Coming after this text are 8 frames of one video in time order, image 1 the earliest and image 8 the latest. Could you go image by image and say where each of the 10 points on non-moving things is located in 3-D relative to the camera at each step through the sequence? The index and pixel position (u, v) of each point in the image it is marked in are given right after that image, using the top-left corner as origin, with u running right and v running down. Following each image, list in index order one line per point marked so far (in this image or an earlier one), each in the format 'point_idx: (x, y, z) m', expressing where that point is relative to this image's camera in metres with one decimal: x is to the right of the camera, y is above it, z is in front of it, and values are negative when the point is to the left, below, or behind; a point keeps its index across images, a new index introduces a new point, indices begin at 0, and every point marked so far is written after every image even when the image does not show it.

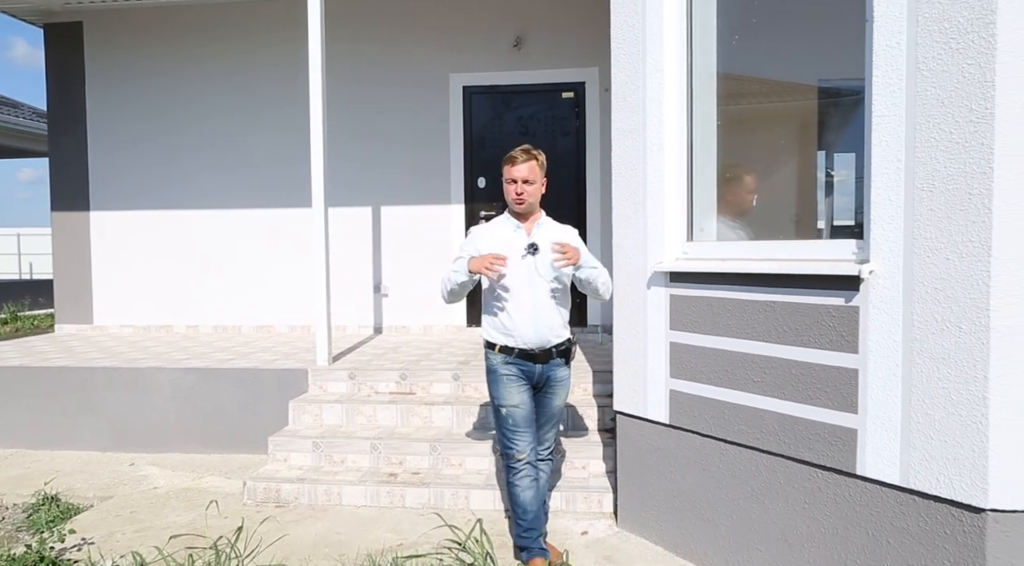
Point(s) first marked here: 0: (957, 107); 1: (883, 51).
0: (+1.4, +0.5, +2.3) m
1: (+1.3, +0.8, +2.5) m
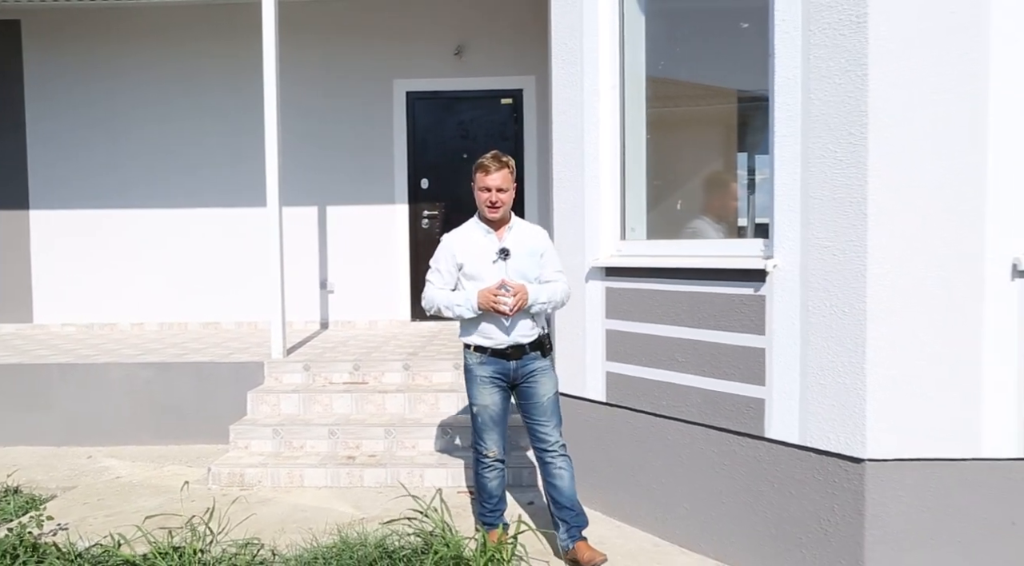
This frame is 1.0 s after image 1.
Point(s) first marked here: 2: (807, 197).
0: (+1.2, +0.6, +2.8) m
1: (+1.1, +0.8, +3.0) m
2: (+1.2, +0.3, +3.0) m
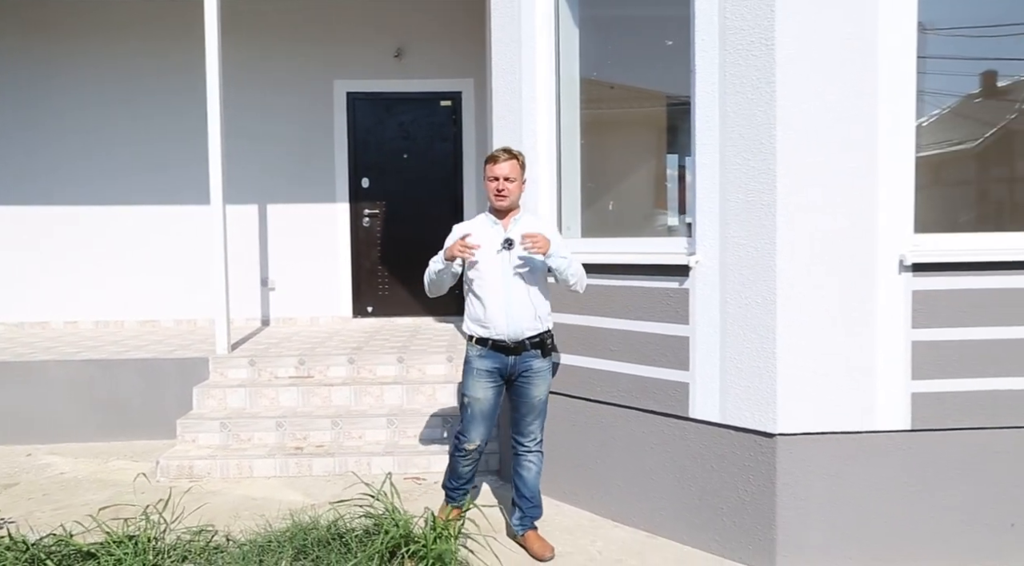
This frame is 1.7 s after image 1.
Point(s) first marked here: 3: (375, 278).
0: (+1.0, +0.6, +3.2) m
1: (+0.9, +0.8, +3.4) m
2: (+0.9, +0.4, +3.3) m
3: (-1.4, +0.1, +7.5) m
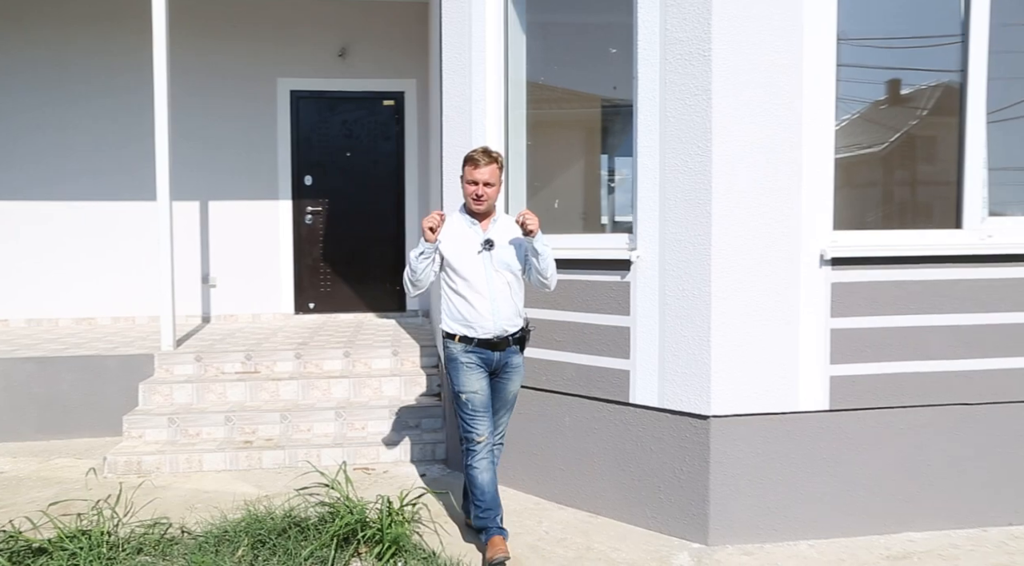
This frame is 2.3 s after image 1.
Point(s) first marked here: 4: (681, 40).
0: (+0.8, +0.6, +3.4) m
1: (+0.6, +0.9, +3.6) m
2: (+0.7, +0.4, +3.6) m
3: (-1.9, +0.1, +7.5) m
4: (+0.8, +1.1, +3.5) m
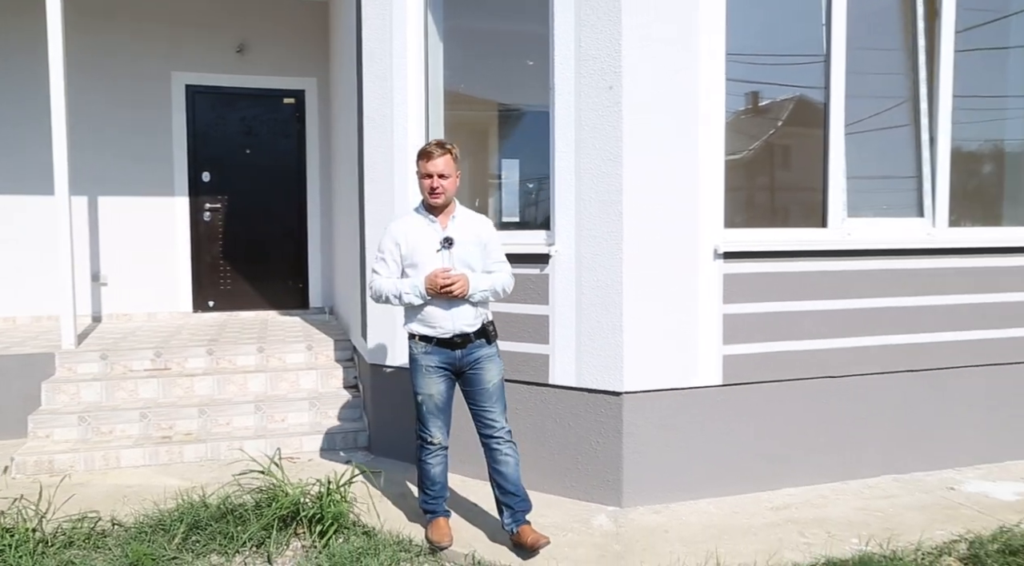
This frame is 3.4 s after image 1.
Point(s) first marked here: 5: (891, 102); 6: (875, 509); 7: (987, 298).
0: (+0.5, +0.7, +3.8) m
1: (+0.3, +0.9, +4.0) m
2: (+0.4, +0.4, +3.9) m
3: (-2.9, +0.1, +7.4) m
4: (+0.4, +1.2, +3.9) m
5: (+2.3, +1.1, +4.5) m
6: (+1.9, -1.2, +3.9) m
7: (+2.9, -0.1, +4.6) m
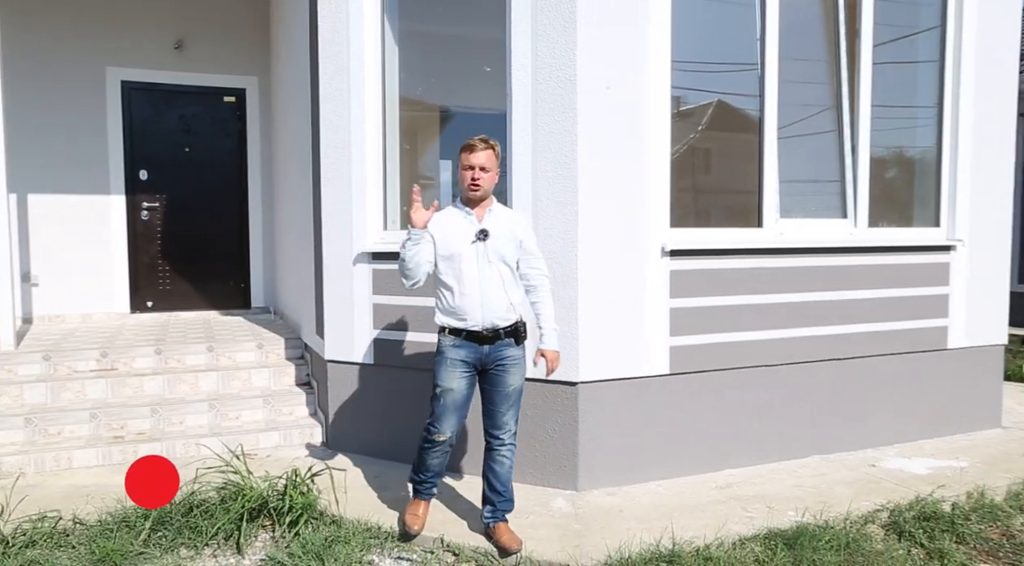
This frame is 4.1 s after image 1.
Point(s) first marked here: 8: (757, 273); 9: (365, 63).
0: (+0.3, +0.7, +4.1) m
1: (0.0, +0.9, +4.2) m
2: (+0.1, +0.5, +4.1) m
3: (-3.5, +0.1, +7.3) m
4: (+0.2, +1.2, +4.1) m
5: (+2.0, +1.1, +4.9) m
6: (+1.7, -1.1, +4.2) m
7: (+2.6, -0.1, +5.0) m
8: (+1.5, +0.1, +4.5) m
9: (-0.9, +1.4, +4.6) m
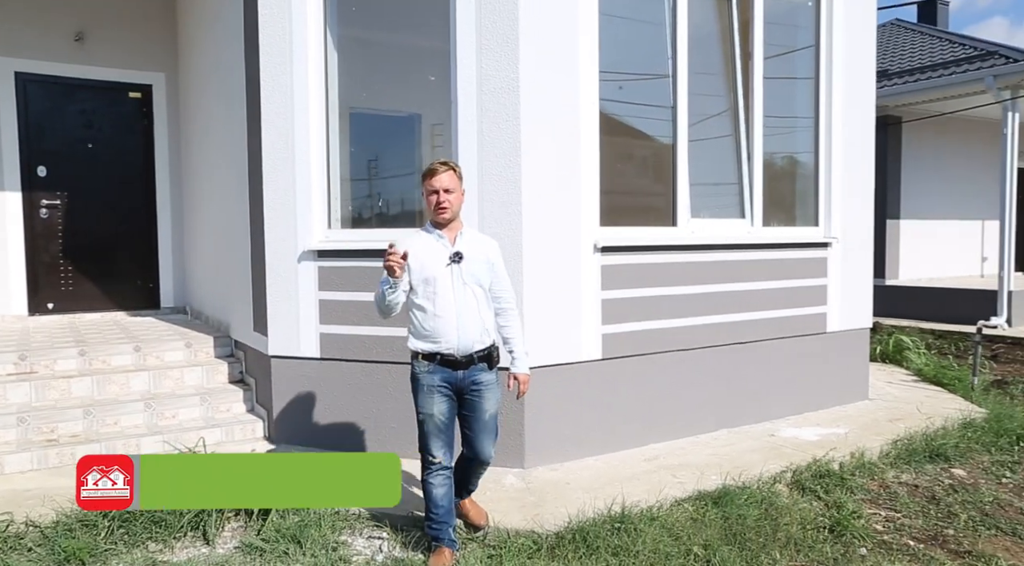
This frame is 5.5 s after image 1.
0: (-0.1, +0.7, +4.4) m
1: (-0.3, +1.0, +4.5) m
2: (-0.2, +0.5, +4.5) m
3: (-4.2, +0.1, +7.0) m
4: (-0.1, +1.2, +4.4) m
5: (+1.5, +1.2, +5.5) m
6: (+1.3, -1.1, +4.8) m
7: (+2.1, 0.0, +5.7) m
8: (+1.1, +0.1, +5.0) m
9: (-1.3, +1.4, +4.8) m
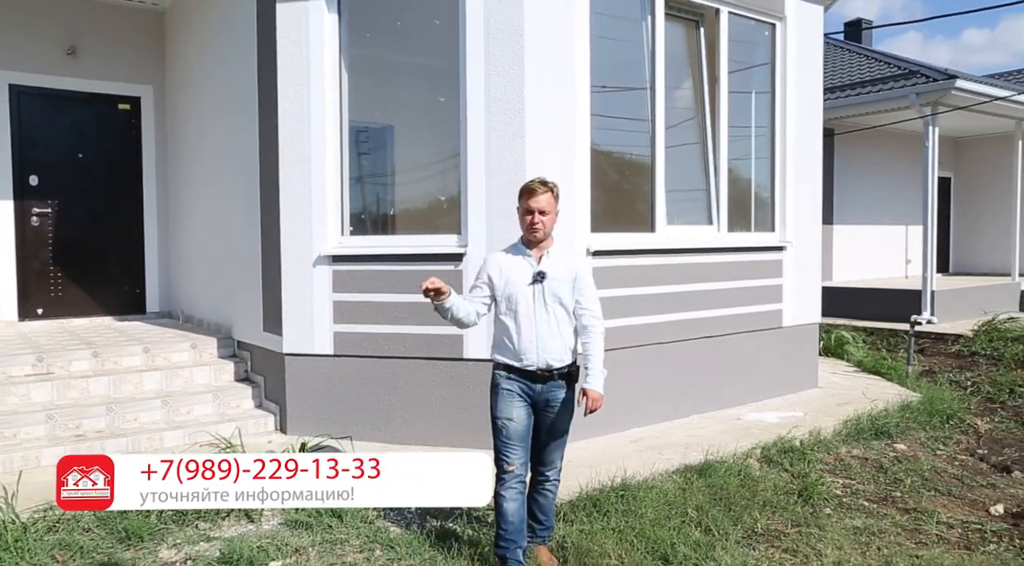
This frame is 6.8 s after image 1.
0: (0.0, +0.7, +4.9) m
1: (-0.3, +0.9, +4.9) m
2: (-0.2, +0.5, +4.9) m
3: (-4.4, +0.1, +7.1) m
4: (-0.1, +1.2, +4.9) m
5: (+1.4, +1.2, +6.1) m
6: (+1.3, -1.1, +5.4) m
7: (+2.0, 0.0, +6.4) m
8: (+1.0, +0.1, +5.6) m
9: (-1.3, +1.4, +5.1) m
